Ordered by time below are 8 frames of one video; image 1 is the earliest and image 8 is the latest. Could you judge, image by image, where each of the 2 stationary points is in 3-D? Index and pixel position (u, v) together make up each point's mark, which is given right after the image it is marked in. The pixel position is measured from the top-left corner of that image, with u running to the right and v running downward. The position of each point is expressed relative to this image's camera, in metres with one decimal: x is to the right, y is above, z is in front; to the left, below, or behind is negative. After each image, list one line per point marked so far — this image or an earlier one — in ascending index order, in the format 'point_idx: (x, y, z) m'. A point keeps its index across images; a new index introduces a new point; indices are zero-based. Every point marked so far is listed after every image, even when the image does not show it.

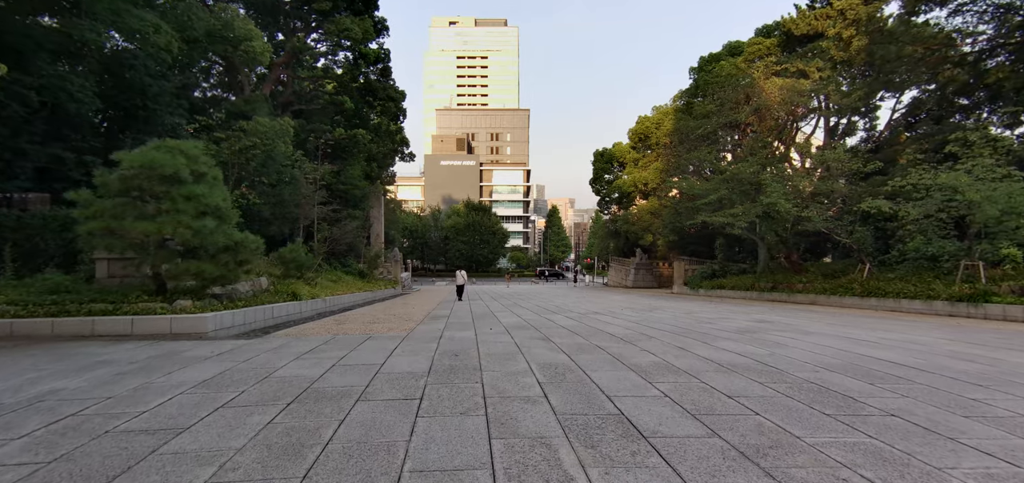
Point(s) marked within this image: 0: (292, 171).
0: (-8.1, +2.6, +17.6) m
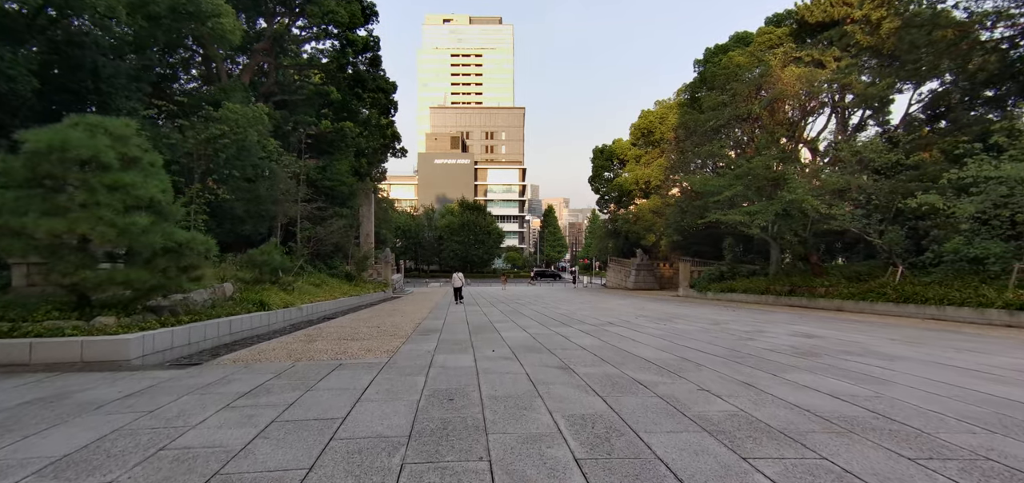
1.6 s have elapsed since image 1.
0: (-8.2, +2.6, +16.0) m
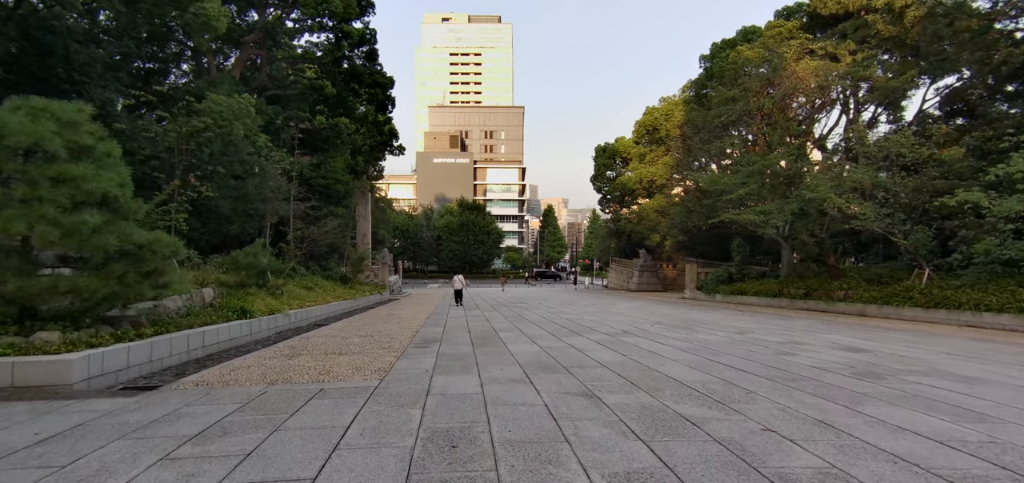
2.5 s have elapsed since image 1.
0: (-8.1, +2.6, +15.1) m
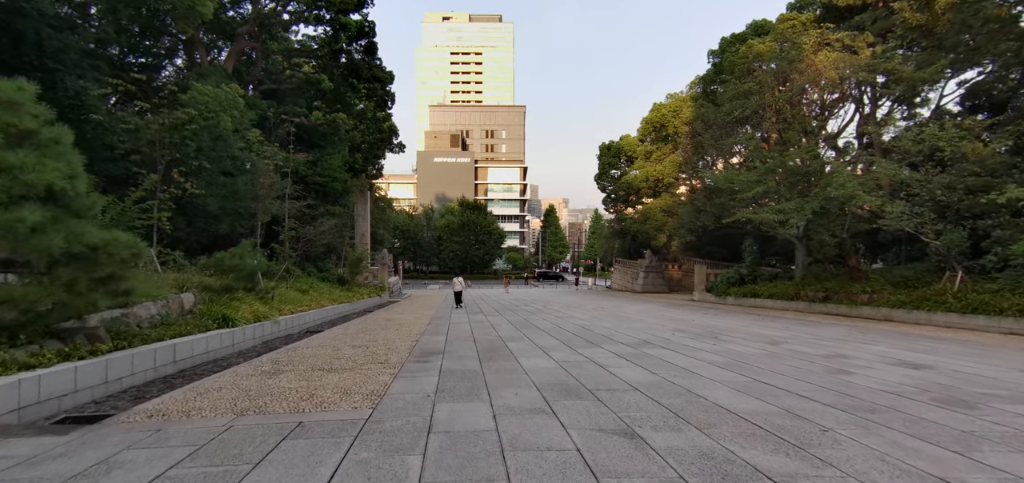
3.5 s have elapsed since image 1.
0: (-7.9, +2.5, +14.3) m
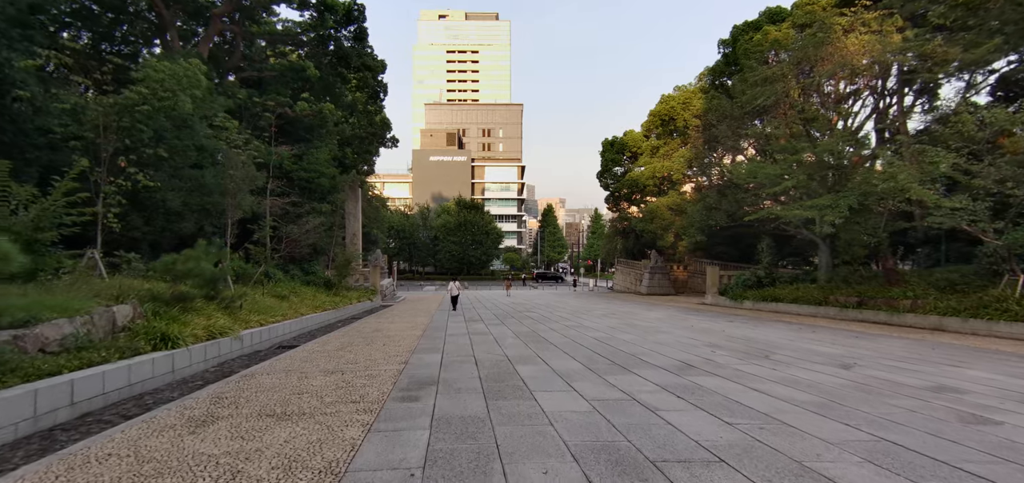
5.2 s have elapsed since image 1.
0: (-7.8, +2.5, +12.6) m
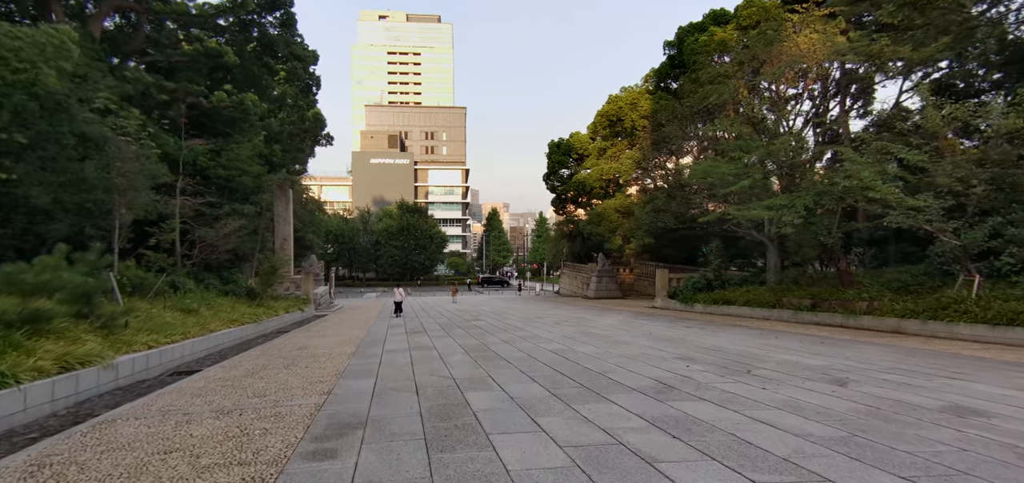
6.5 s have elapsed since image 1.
0: (-9.0, +2.4, +10.4) m
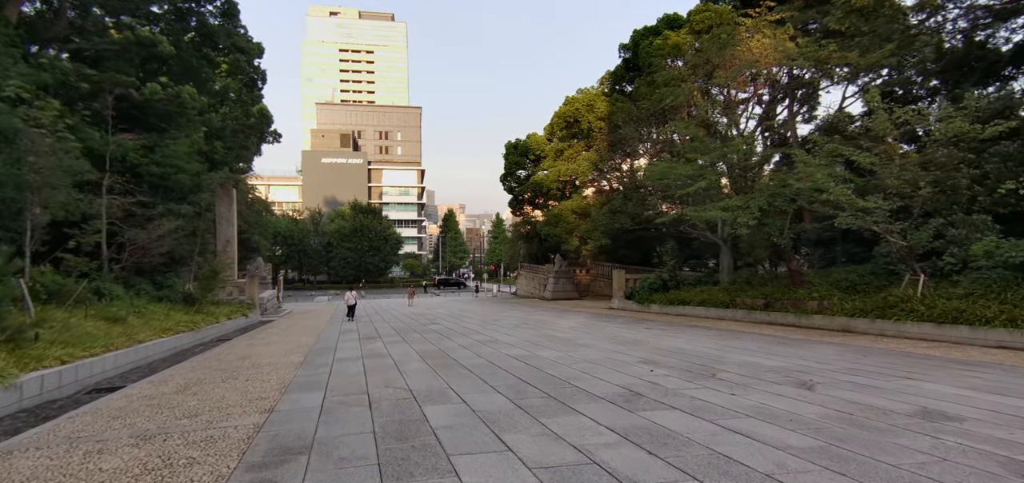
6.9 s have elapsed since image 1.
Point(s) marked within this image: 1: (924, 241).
0: (-9.8, +2.4, +9.2) m
1: (+10.0, 0.0, +12.0) m
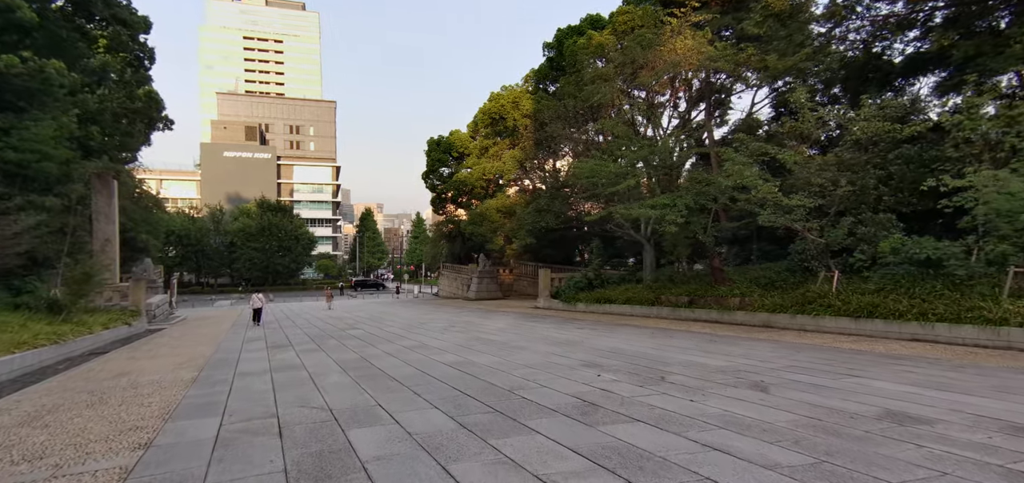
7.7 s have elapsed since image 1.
0: (-10.9, +2.4, +6.8) m
1: (+8.3, 0.0, +12.9) m
